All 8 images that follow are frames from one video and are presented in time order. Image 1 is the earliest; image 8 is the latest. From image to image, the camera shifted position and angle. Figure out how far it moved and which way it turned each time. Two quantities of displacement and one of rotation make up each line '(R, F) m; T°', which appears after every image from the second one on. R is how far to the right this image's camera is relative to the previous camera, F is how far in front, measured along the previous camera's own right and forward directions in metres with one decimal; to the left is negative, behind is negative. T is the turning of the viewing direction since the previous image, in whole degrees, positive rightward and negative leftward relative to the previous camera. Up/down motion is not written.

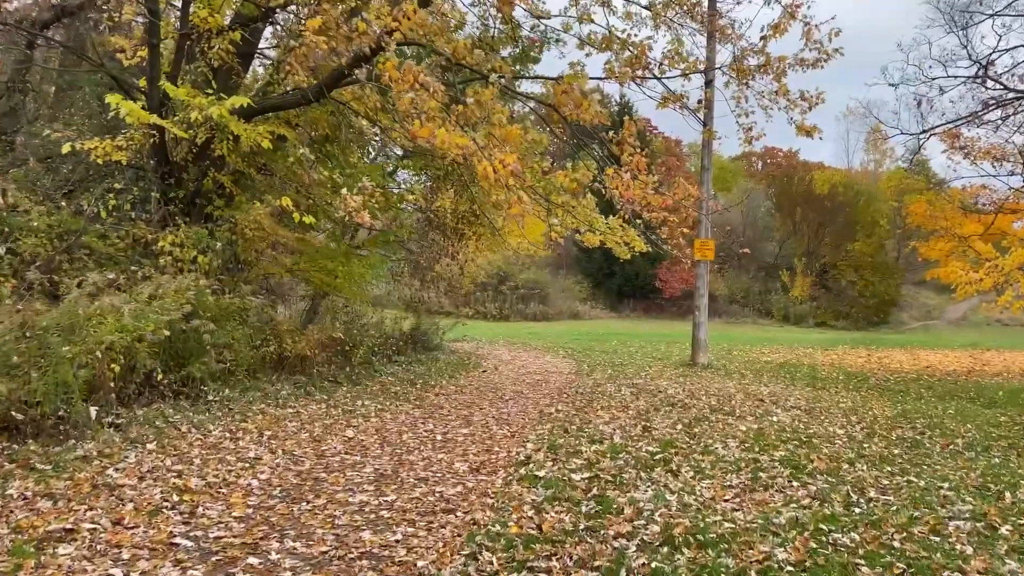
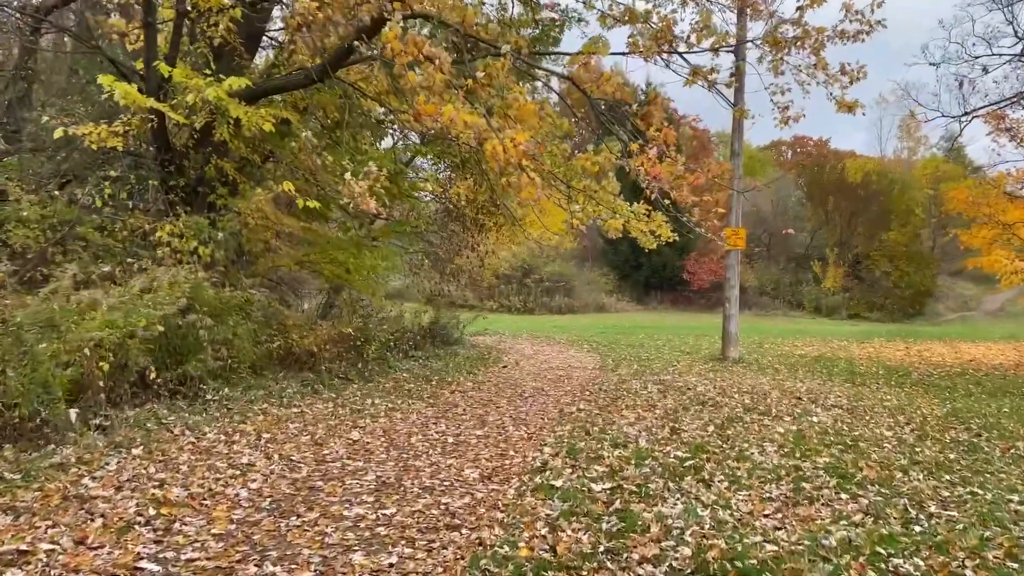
(+0.1, +0.6) m; -2°
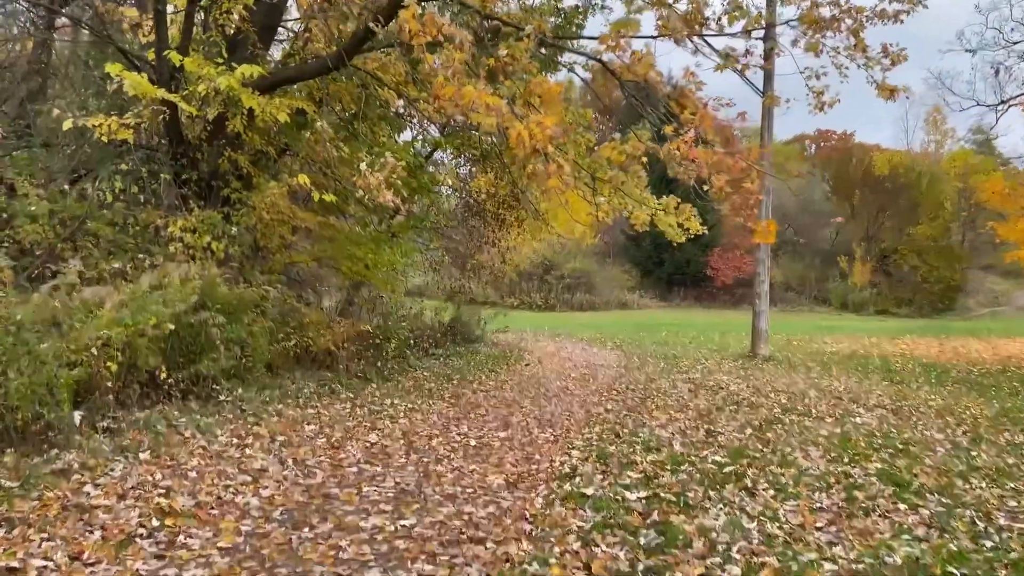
(0.0, +0.4) m; -1°
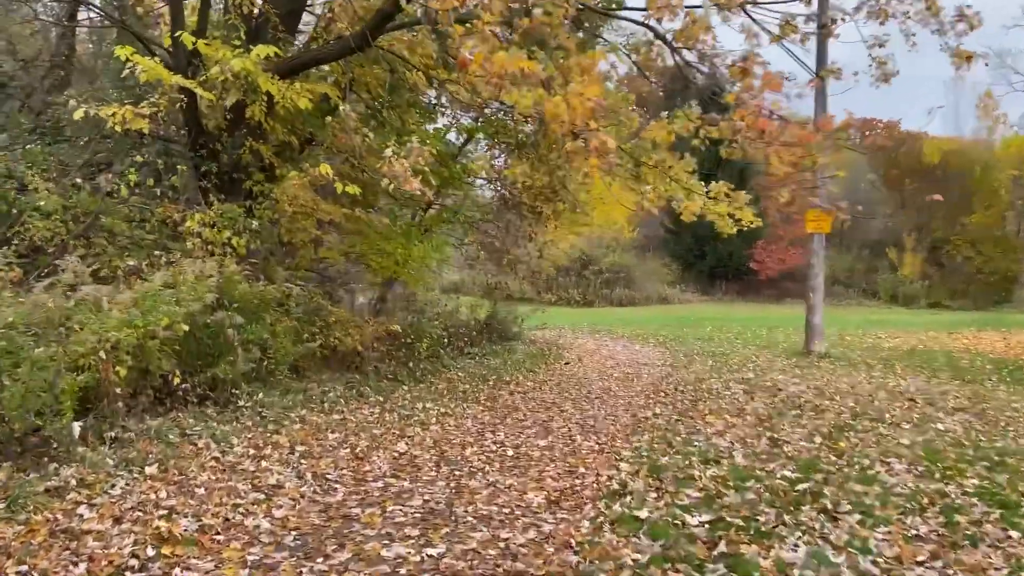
(0.0, +0.7) m; -3°
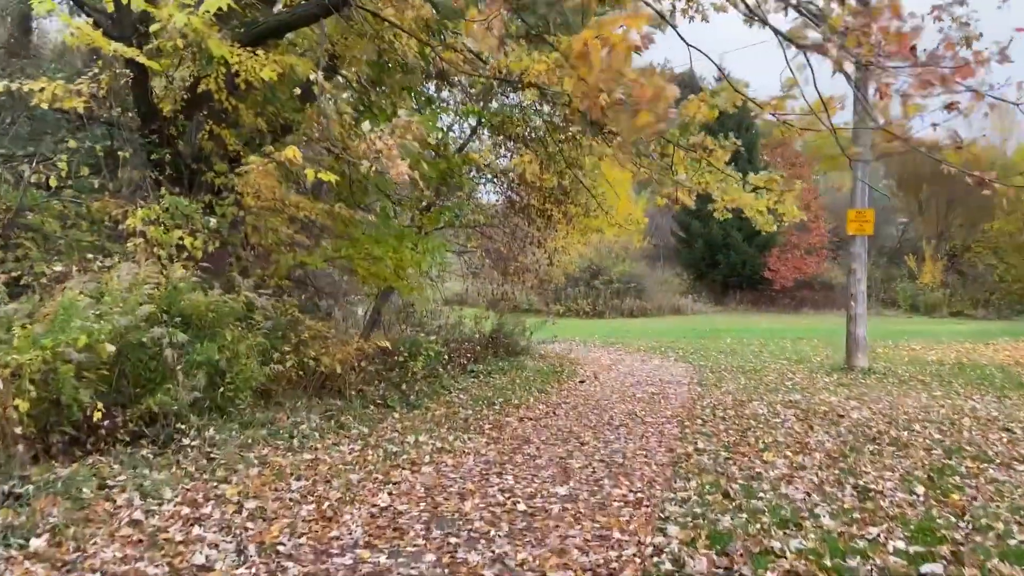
(0.0, +1.5) m; 0°
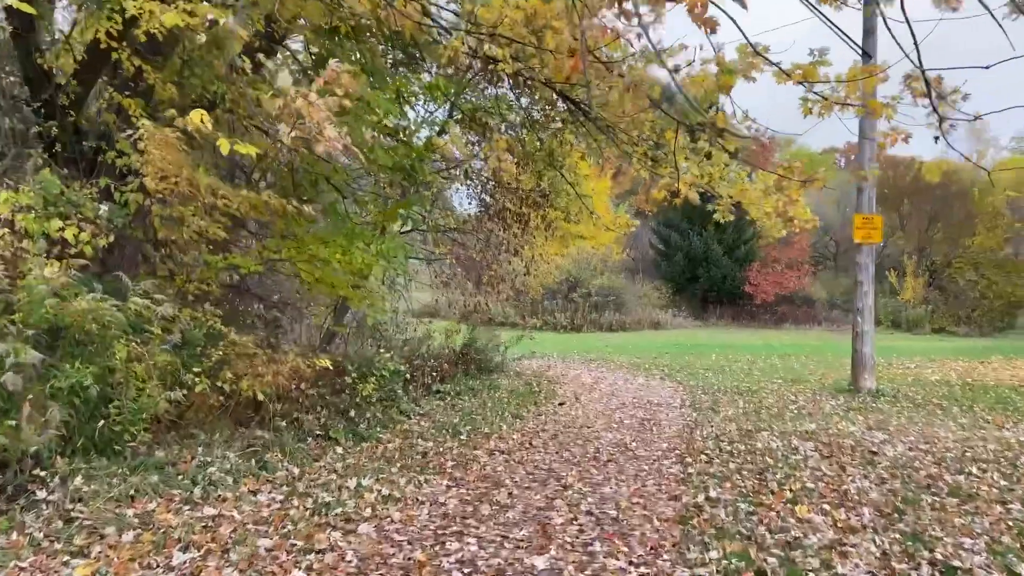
(+0.1, +1.4) m; +2°
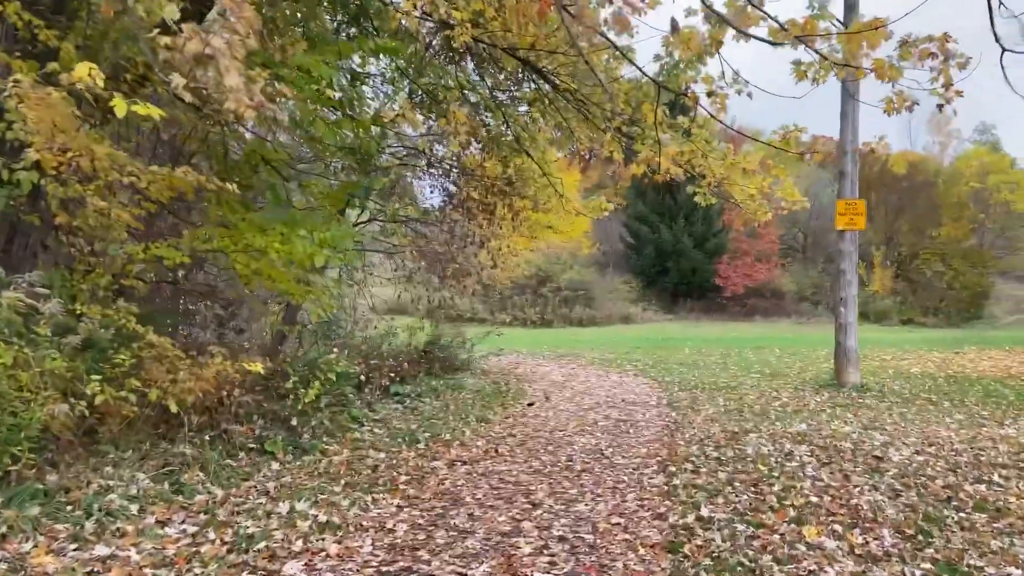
(+0.1, +0.8) m; +2°
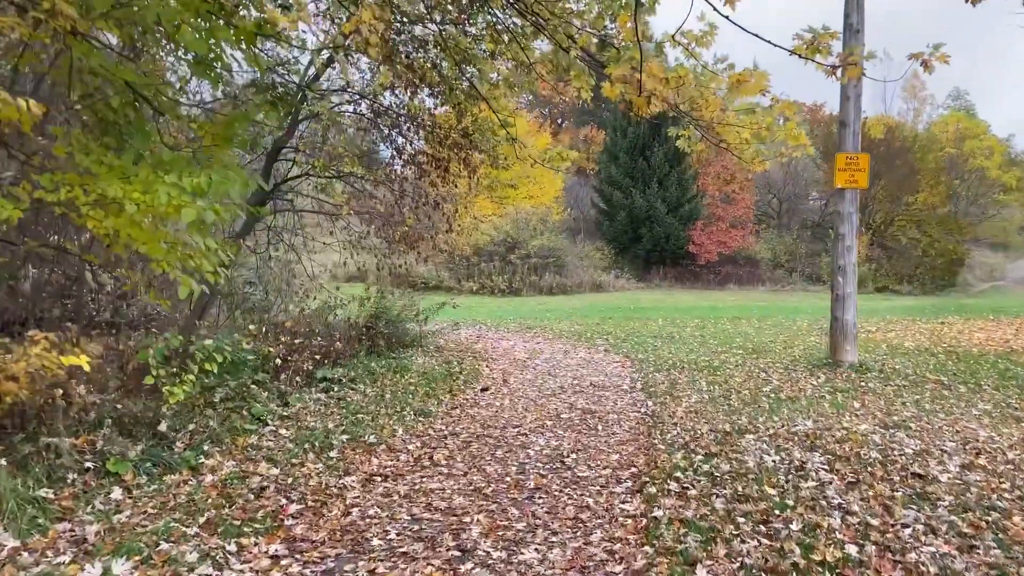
(+0.3, +1.6) m; +2°
